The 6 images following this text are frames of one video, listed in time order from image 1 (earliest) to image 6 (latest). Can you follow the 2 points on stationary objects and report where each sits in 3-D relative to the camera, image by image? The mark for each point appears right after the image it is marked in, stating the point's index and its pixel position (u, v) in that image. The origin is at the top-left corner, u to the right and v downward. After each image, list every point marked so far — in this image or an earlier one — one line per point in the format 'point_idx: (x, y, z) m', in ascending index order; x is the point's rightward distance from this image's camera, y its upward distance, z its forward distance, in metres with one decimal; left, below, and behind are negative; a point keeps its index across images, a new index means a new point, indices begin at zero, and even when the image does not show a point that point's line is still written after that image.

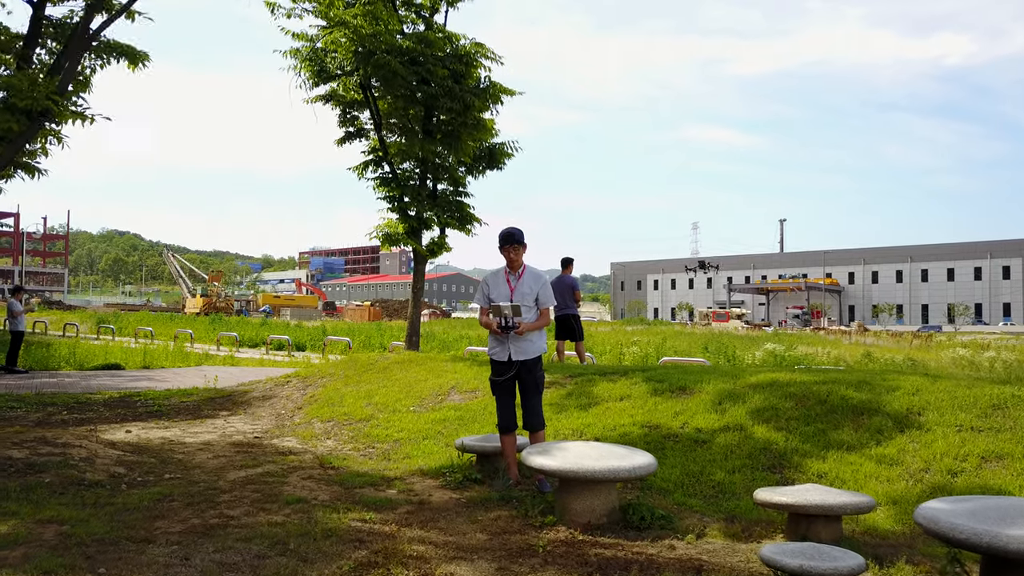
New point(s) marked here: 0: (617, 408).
0: (+1.2, -1.3, +8.1) m
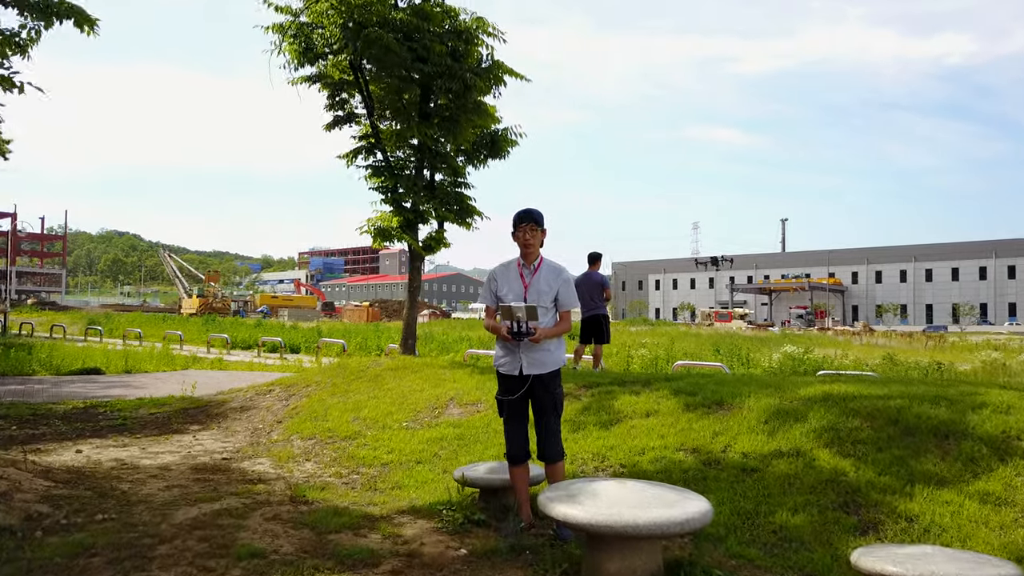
0: (+1.3, -1.3, +7.0) m
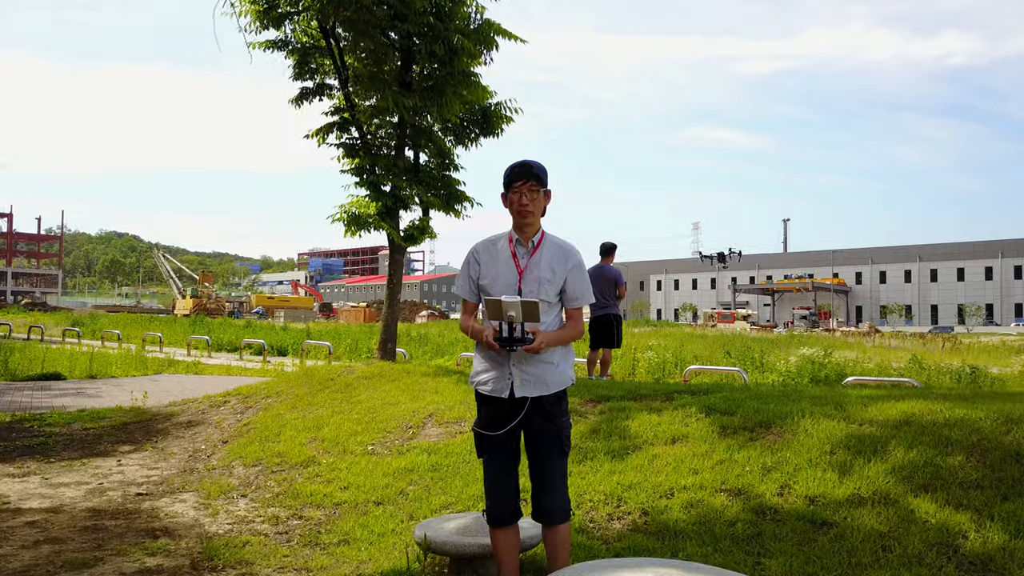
0: (+1.2, -1.2, +5.4) m
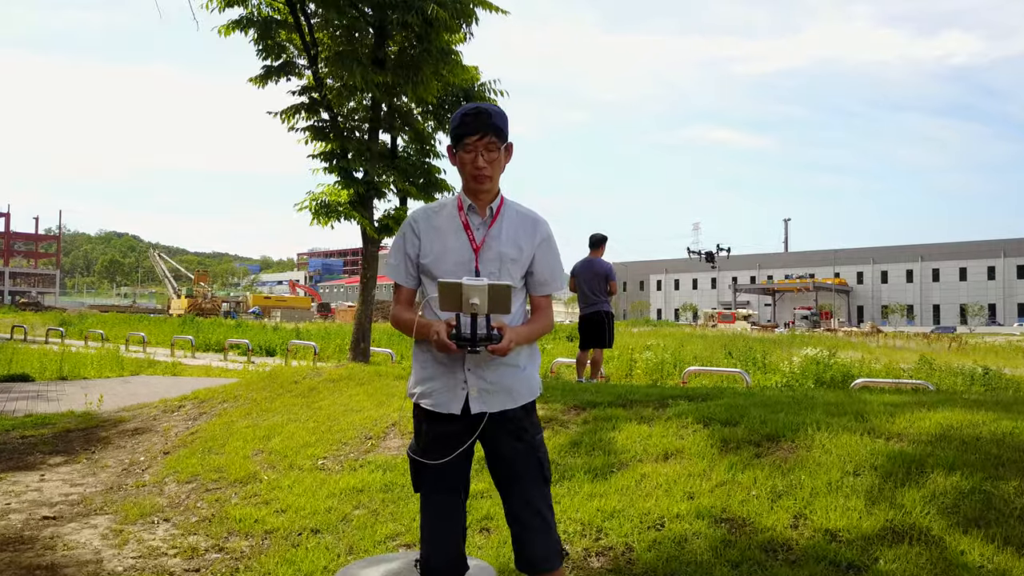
0: (+1.0, -1.2, +4.5) m
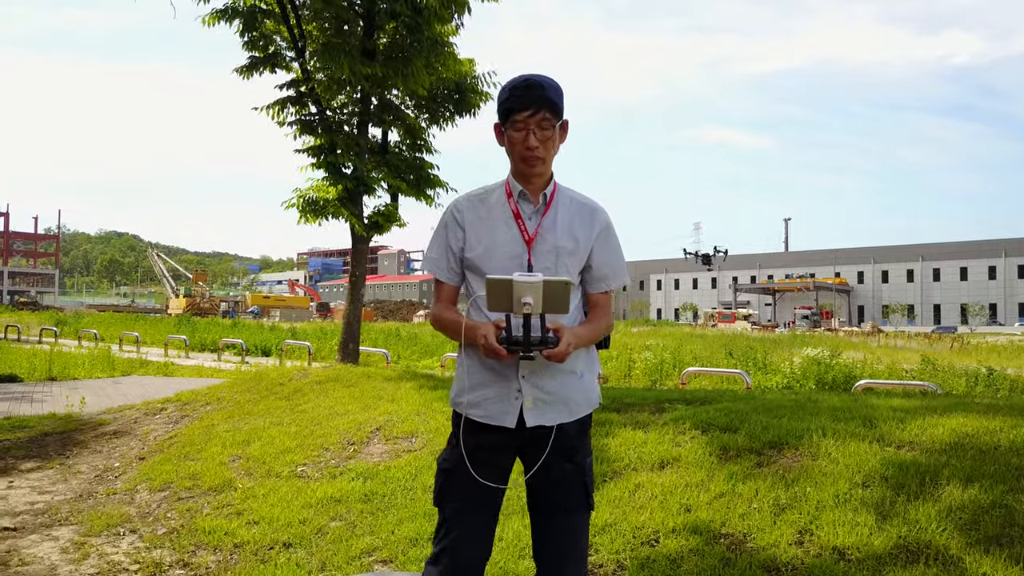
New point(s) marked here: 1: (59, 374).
0: (+0.9, -1.1, +4.3) m
1: (-10.9, -2.1, +17.9) m
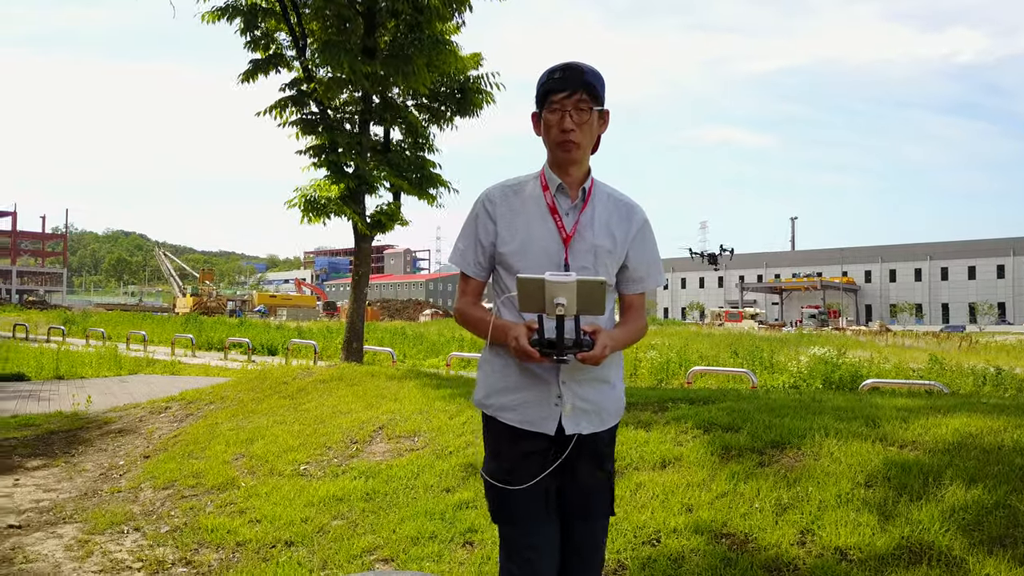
0: (+0.9, -1.1, +4.2) m
1: (-10.8, -2.1, +18.0) m
